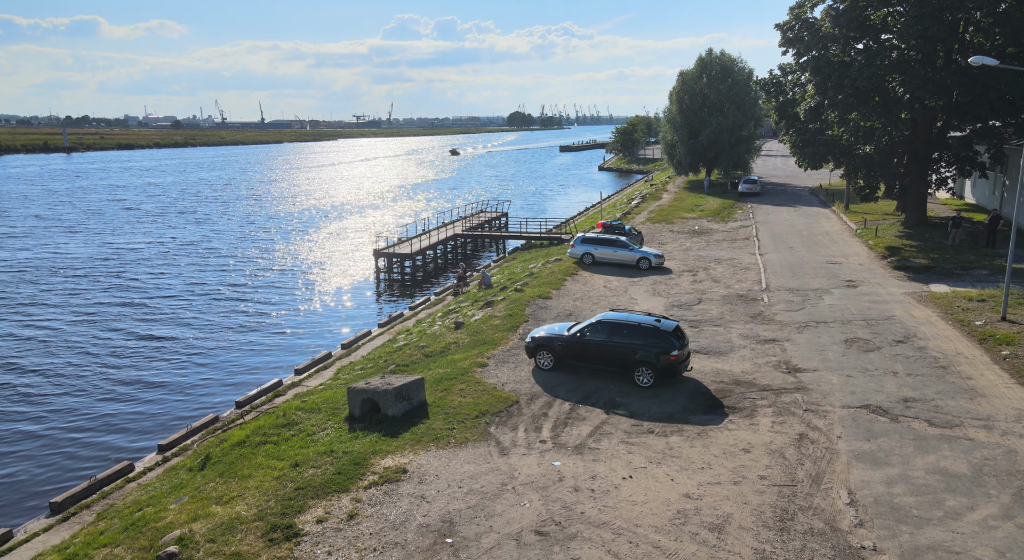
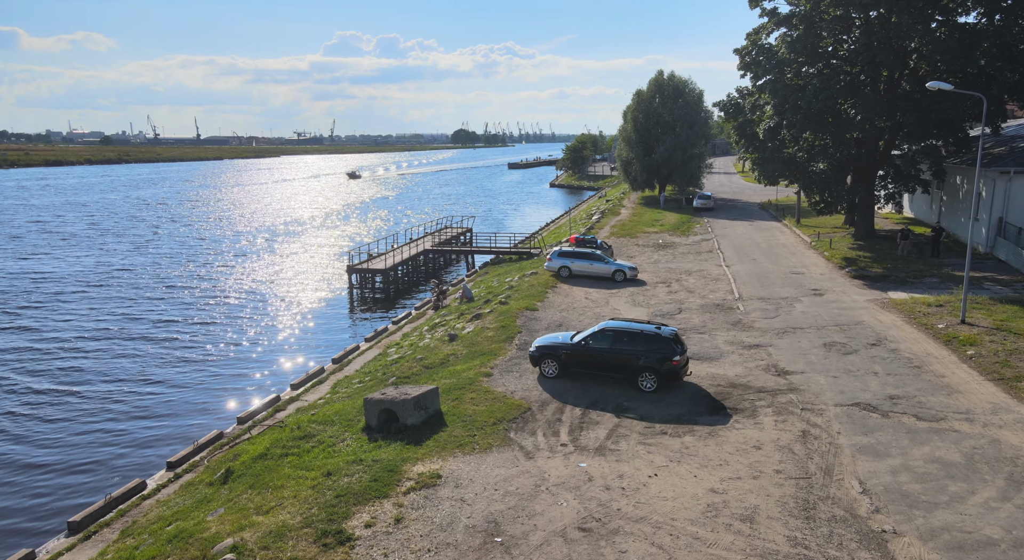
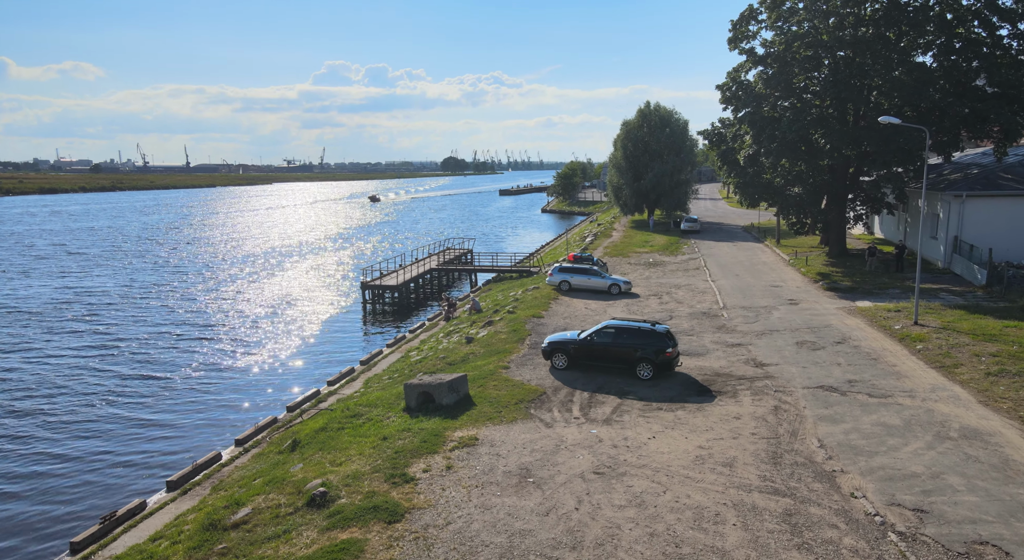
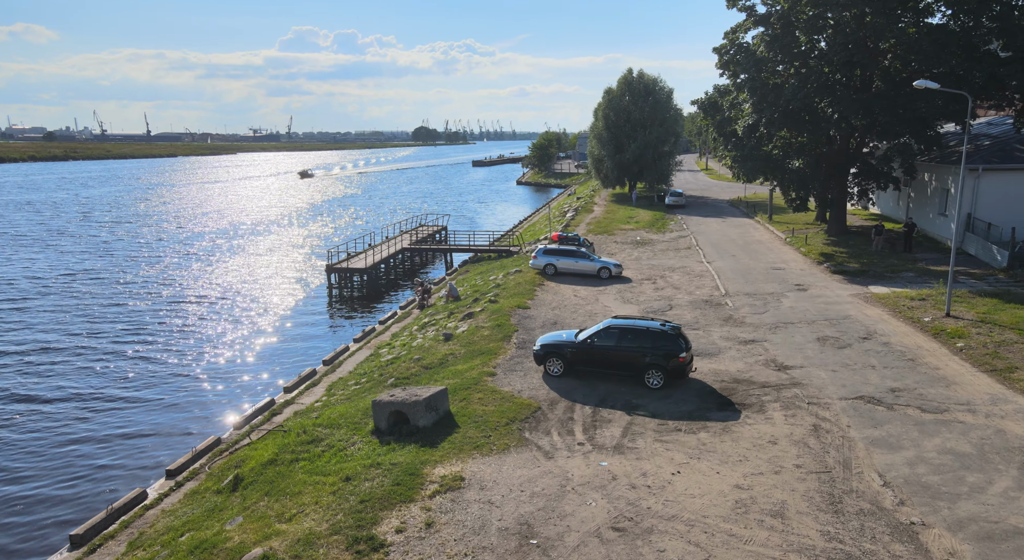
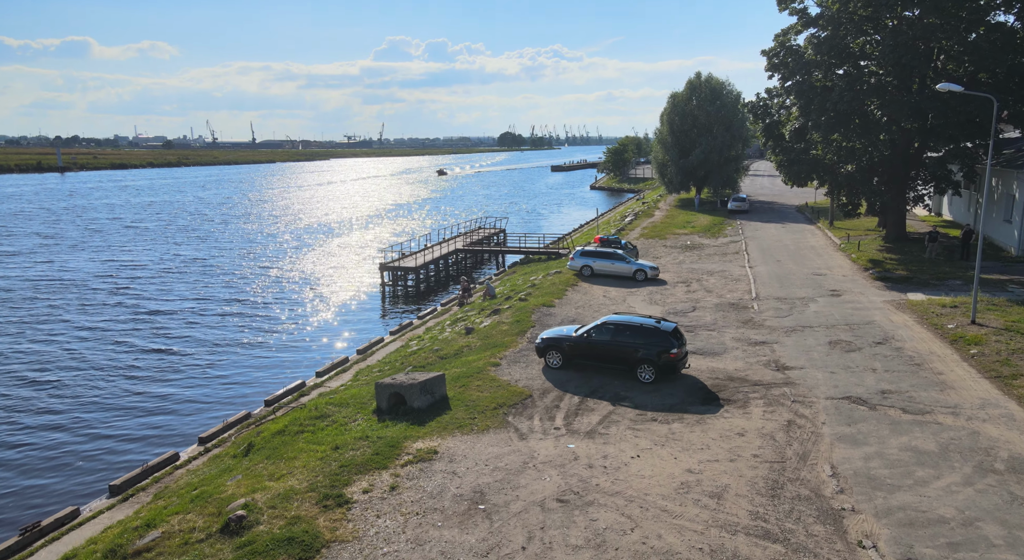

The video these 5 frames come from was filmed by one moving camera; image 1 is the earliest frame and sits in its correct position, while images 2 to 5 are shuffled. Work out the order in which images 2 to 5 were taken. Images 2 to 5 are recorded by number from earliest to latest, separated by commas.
5, 3, 2, 4
